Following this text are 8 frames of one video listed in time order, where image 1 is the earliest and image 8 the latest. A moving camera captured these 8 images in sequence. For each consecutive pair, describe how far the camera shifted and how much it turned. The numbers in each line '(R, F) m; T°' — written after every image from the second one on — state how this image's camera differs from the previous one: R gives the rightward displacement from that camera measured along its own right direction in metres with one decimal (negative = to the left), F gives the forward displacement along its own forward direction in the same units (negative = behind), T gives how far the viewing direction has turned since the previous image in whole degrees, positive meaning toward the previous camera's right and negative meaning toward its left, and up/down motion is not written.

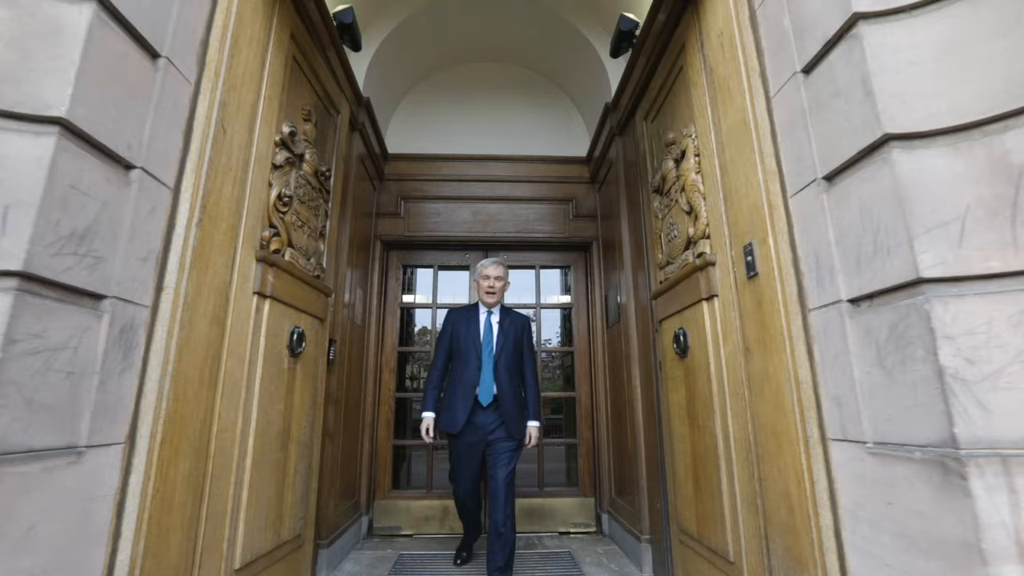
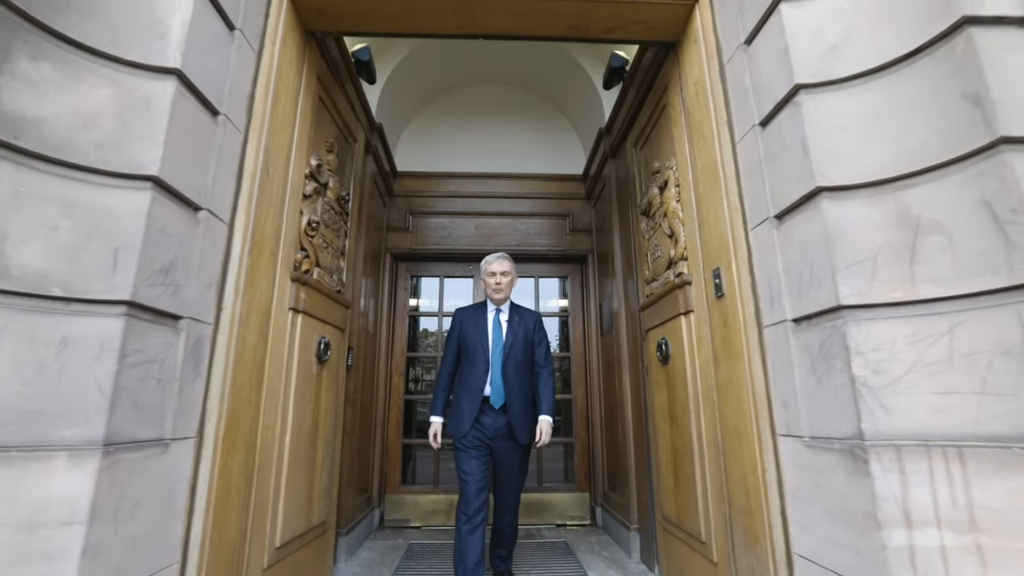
(0.0, -0.3) m; 0°
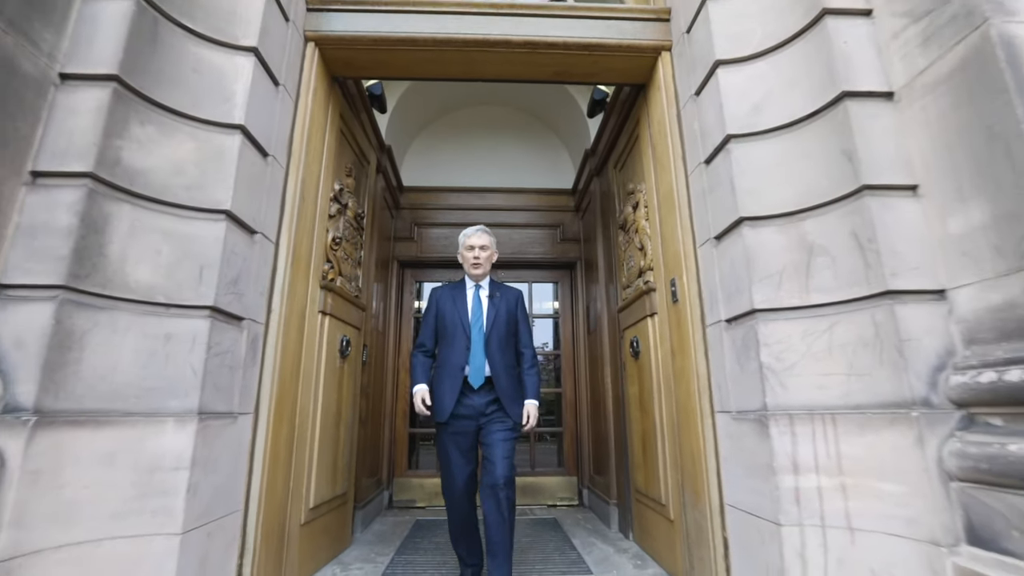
(0.0, -0.4) m; 0°
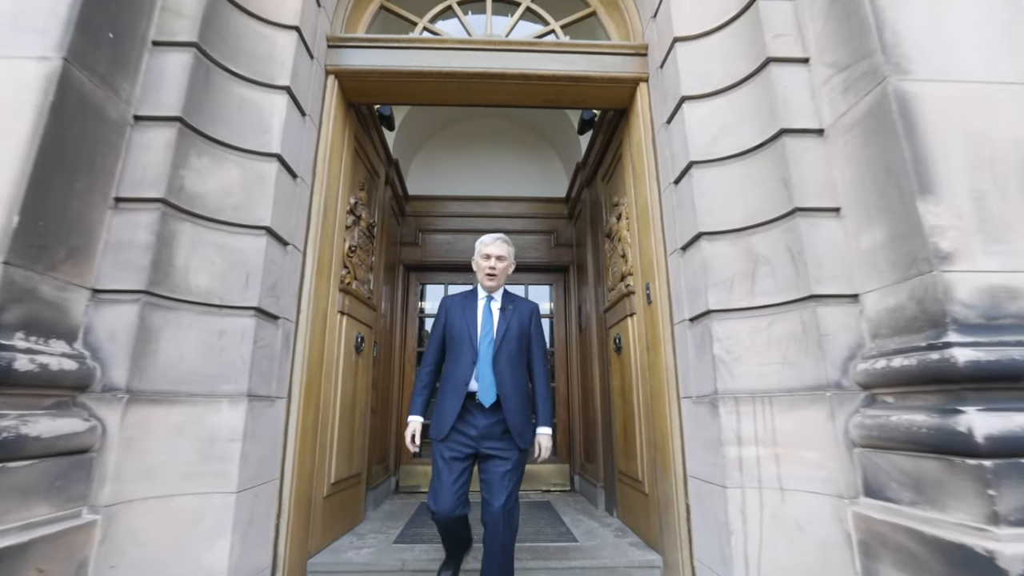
(0.0, -0.3) m; 0°
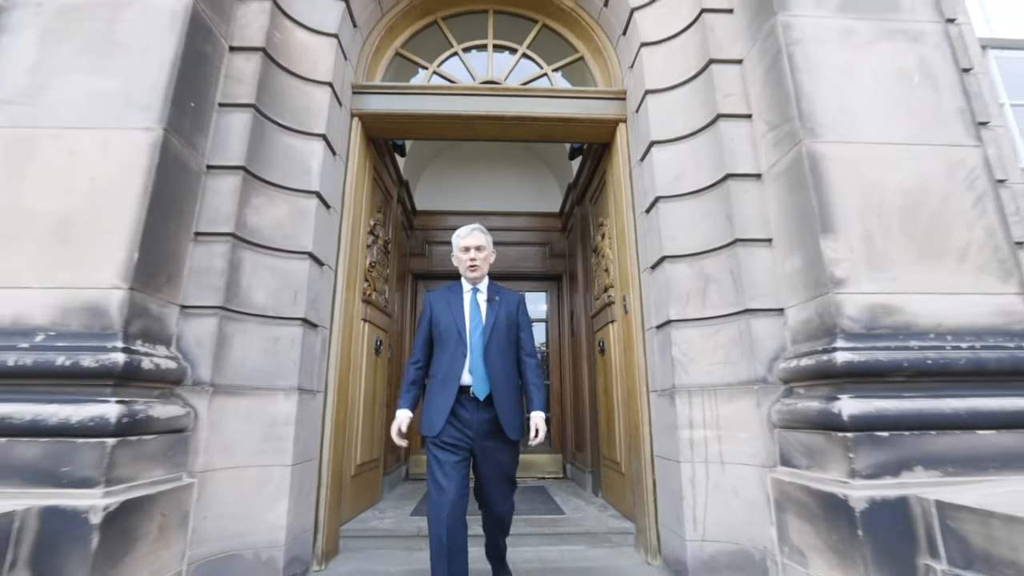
(0.0, -0.4) m; 0°
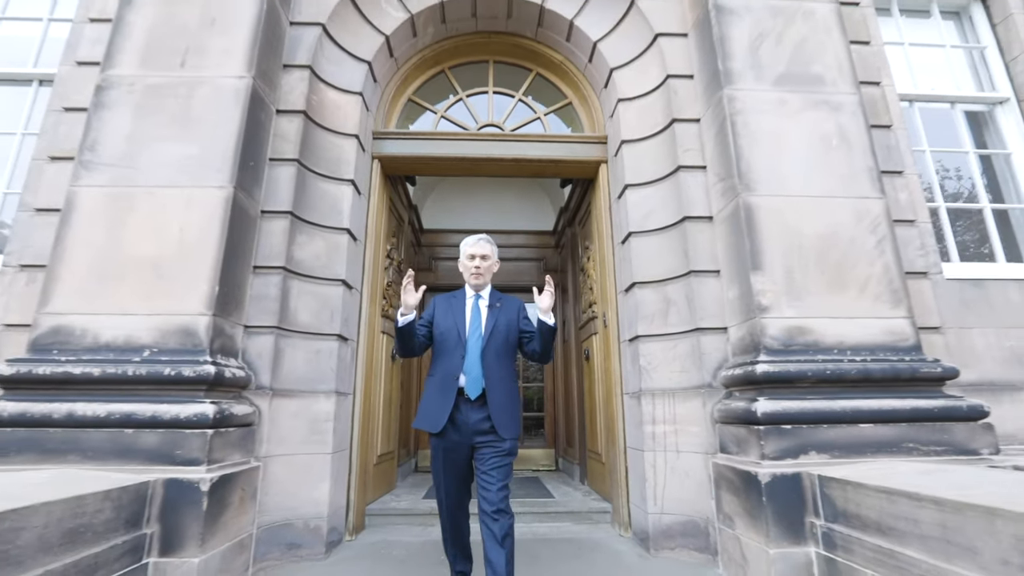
(0.0, -0.5) m; 0°
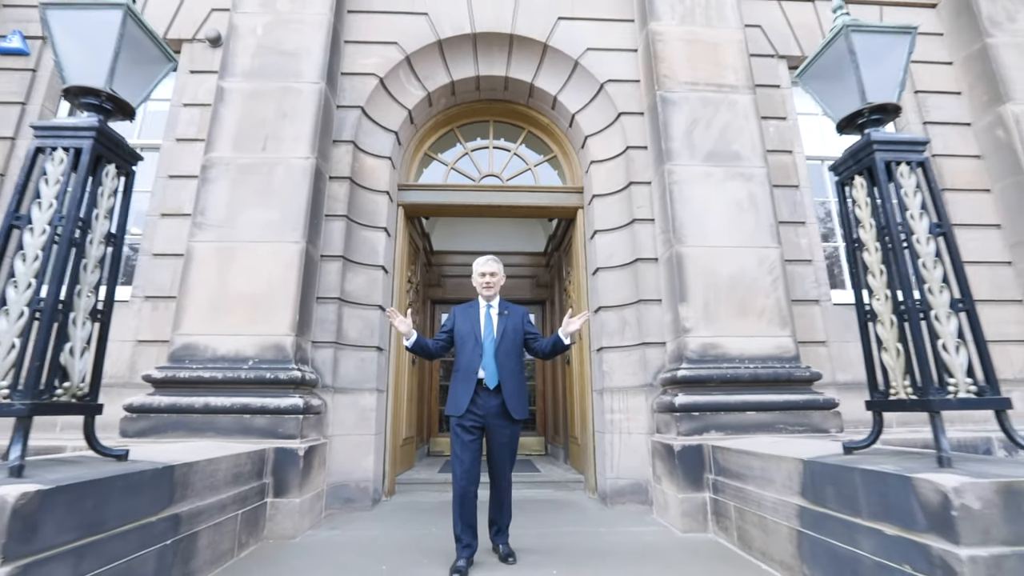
(0.0, -0.9) m; 0°
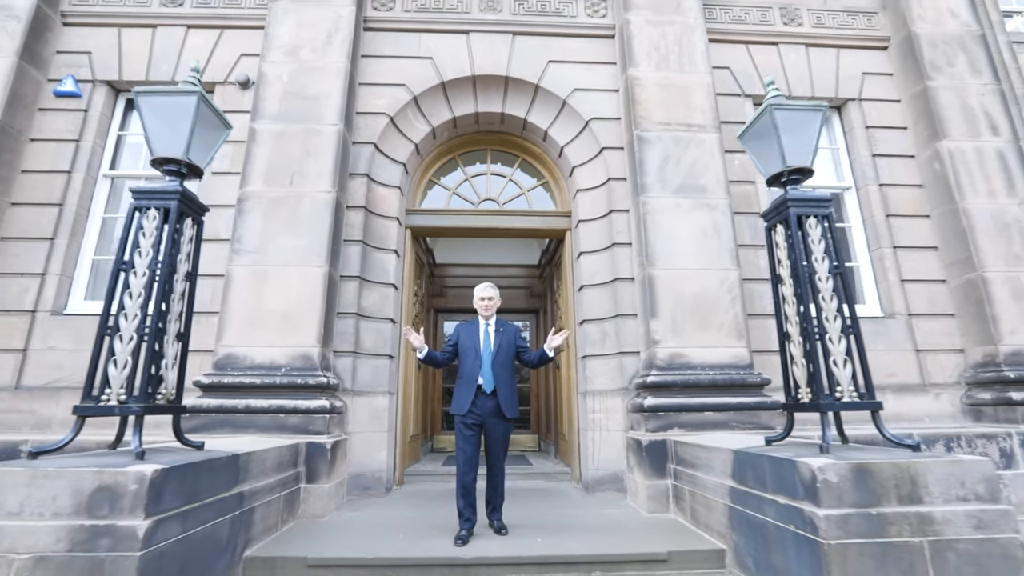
(0.0, -0.5) m; 0°
